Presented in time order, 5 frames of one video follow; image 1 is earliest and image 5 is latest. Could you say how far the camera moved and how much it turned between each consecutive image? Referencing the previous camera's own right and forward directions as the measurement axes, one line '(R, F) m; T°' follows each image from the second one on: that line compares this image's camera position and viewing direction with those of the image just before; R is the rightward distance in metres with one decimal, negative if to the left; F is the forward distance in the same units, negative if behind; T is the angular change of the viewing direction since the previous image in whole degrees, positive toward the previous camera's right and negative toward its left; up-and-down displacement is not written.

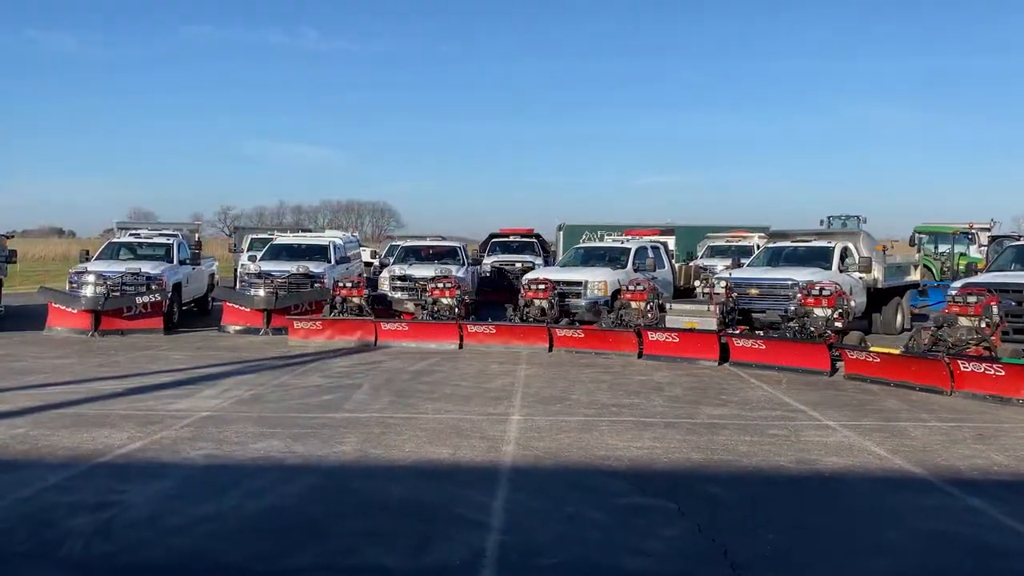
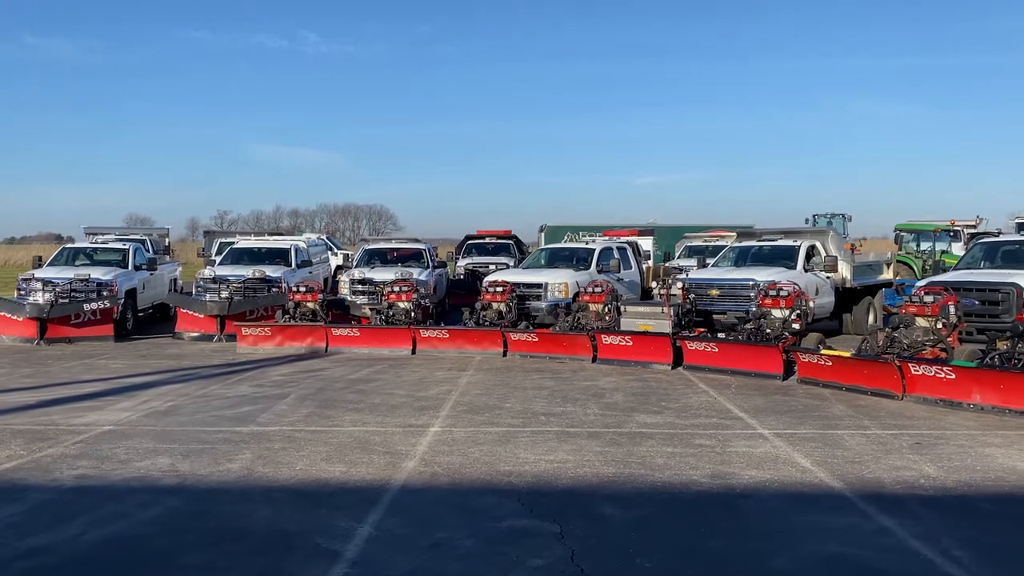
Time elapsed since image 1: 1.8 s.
(+1.1, +0.5) m; 0°
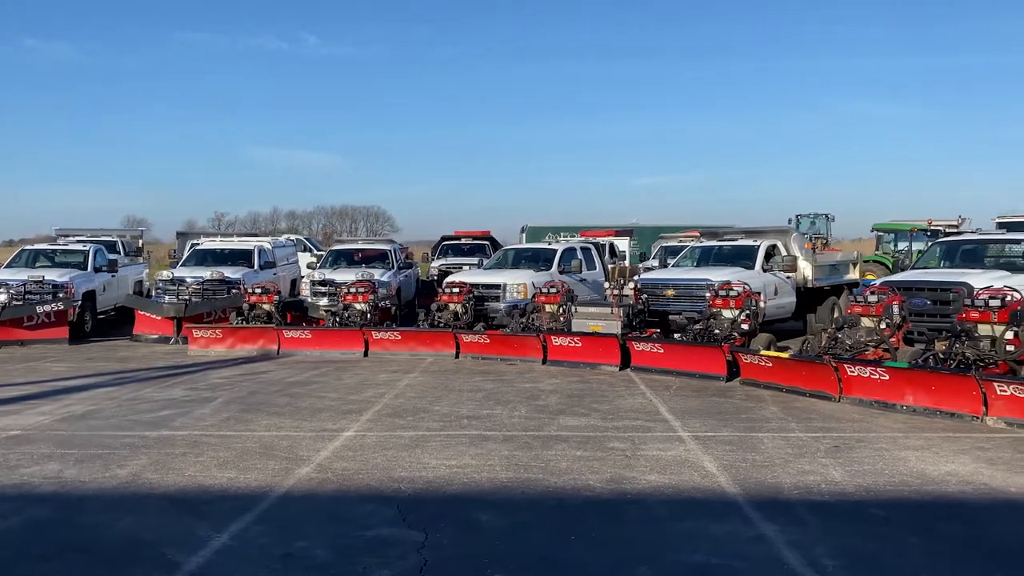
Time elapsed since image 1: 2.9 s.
(+1.0, +0.2) m; 0°
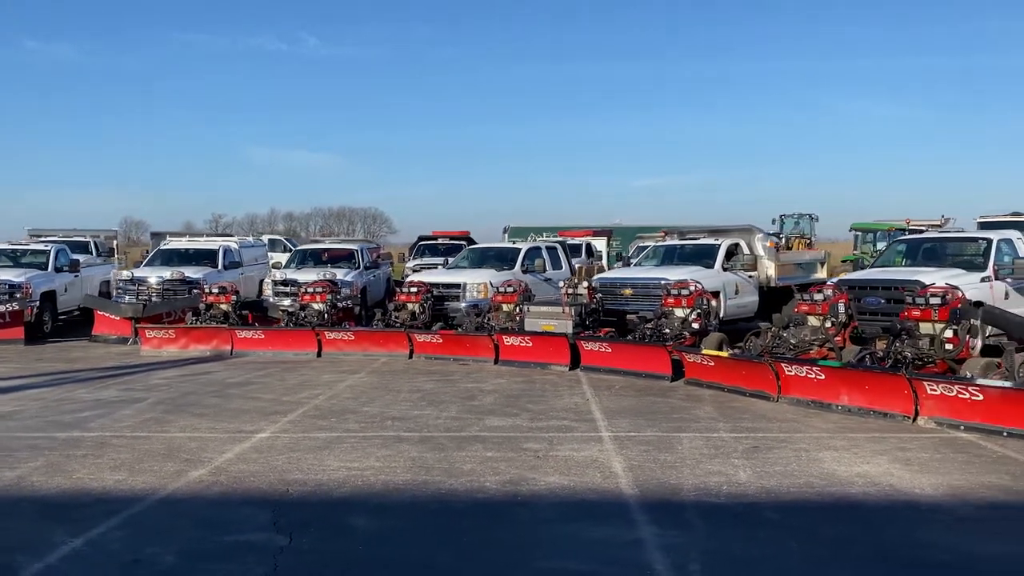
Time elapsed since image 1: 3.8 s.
(+1.0, +0.2) m; 0°
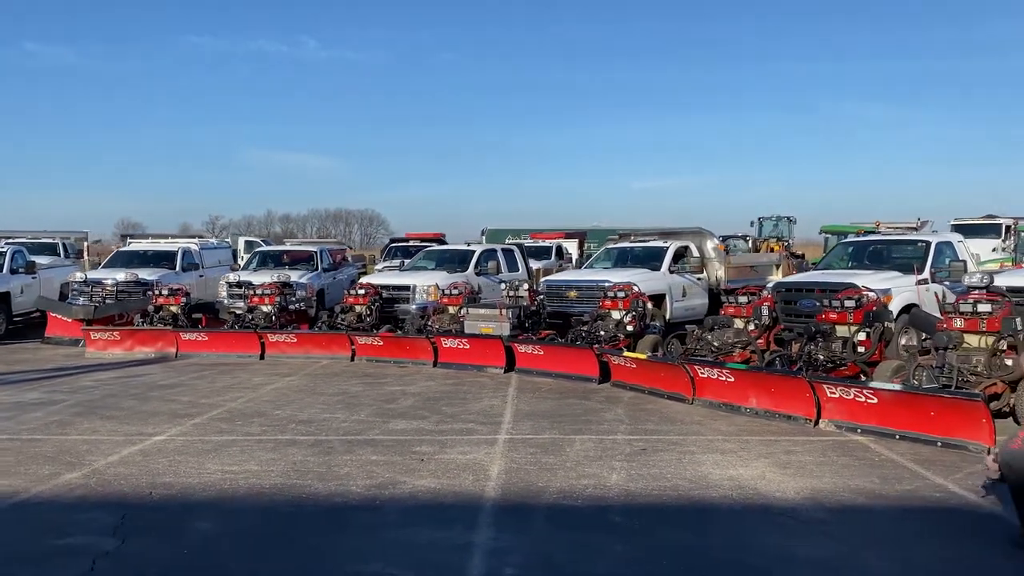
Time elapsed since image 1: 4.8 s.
(+1.2, 0.0) m; 0°
